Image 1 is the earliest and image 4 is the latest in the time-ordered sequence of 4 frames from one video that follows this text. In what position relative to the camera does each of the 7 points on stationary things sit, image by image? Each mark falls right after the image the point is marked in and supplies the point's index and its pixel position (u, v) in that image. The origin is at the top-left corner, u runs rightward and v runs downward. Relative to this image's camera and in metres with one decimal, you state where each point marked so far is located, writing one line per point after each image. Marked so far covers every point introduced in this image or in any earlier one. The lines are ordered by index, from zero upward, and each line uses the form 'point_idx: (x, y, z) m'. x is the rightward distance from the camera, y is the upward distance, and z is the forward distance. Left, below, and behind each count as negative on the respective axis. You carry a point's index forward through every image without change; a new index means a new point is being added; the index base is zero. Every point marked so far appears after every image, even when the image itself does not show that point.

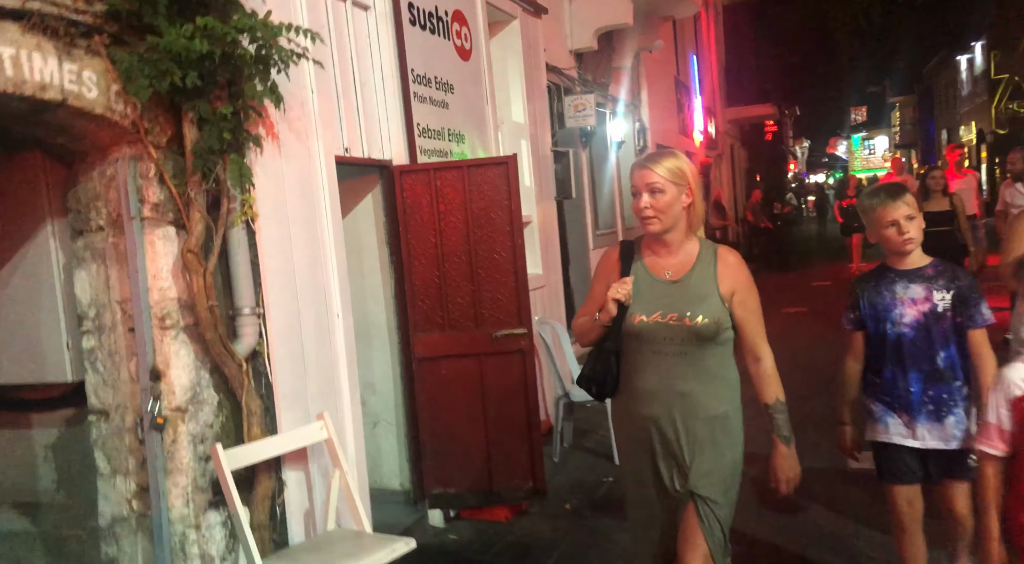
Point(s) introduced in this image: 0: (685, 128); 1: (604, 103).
0: (+3.2, +2.8, +15.3) m
1: (+1.1, +2.2, +9.9) m
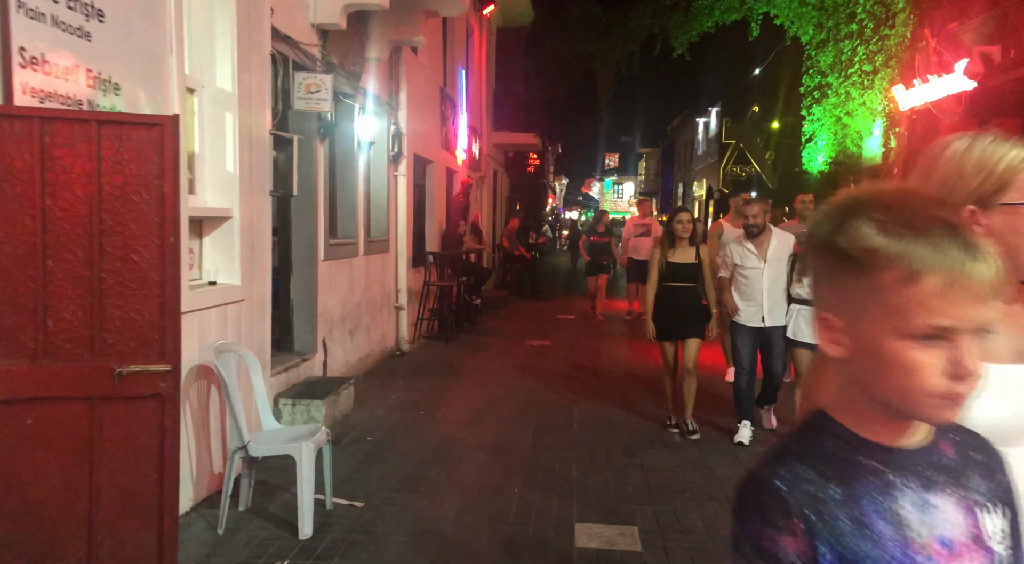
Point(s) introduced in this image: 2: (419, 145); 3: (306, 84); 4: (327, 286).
0: (-1.1, +2.4, +14.4) m
1: (-1.7, +2.0, +8.5) m
2: (-1.4, +2.0, +12.1) m
3: (-1.7, +1.6, +6.7) m
4: (-1.9, 0.0, +8.3) m
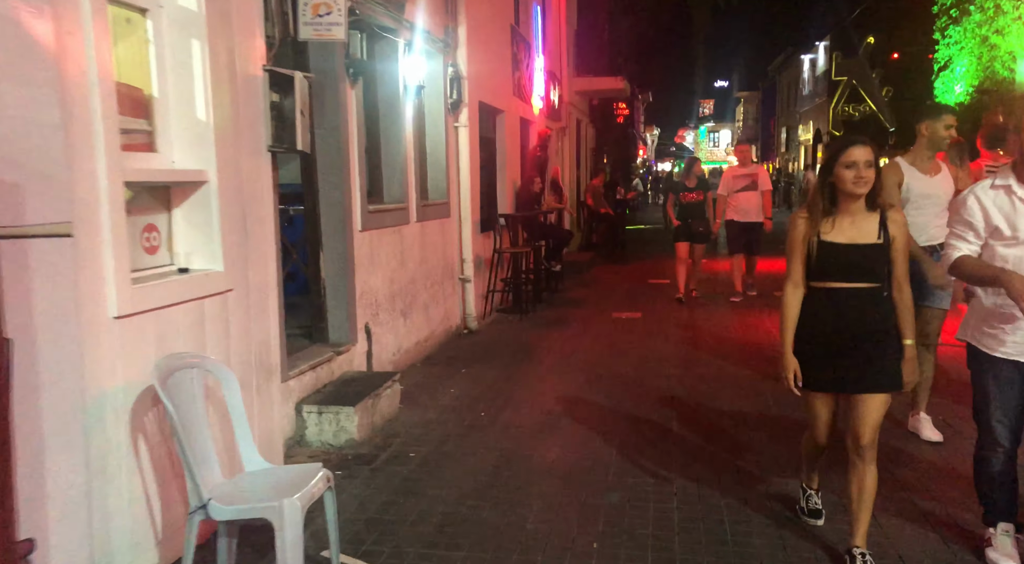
0: (+0.1, +3.0, +12.8) m
1: (-1.1, +2.2, +7.0) m
2: (-0.3, +2.4, +10.5) m
3: (-1.2, +1.7, +5.2) m
4: (-1.2, +0.2, +6.9) m
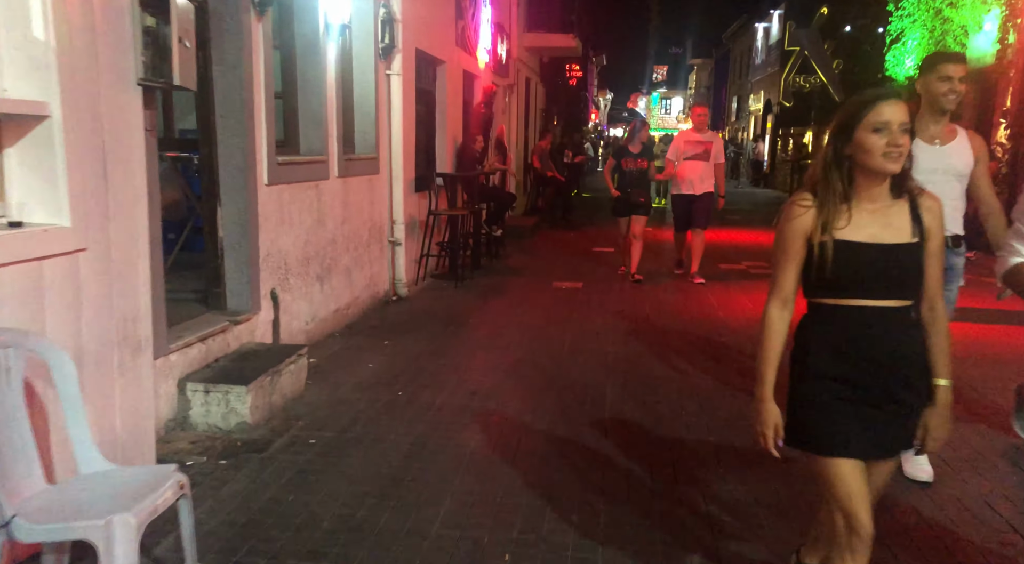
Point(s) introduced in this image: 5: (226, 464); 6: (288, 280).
0: (-0.7, +3.5, +11.9) m
1: (-1.6, +2.5, +6.2) m
2: (-1.0, +2.9, +9.7) m
3: (-1.6, +1.9, +4.3) m
4: (-1.8, +0.5, +6.2) m
5: (-1.6, -1.0, +4.5) m
6: (-1.7, 0.0, +6.4) m
